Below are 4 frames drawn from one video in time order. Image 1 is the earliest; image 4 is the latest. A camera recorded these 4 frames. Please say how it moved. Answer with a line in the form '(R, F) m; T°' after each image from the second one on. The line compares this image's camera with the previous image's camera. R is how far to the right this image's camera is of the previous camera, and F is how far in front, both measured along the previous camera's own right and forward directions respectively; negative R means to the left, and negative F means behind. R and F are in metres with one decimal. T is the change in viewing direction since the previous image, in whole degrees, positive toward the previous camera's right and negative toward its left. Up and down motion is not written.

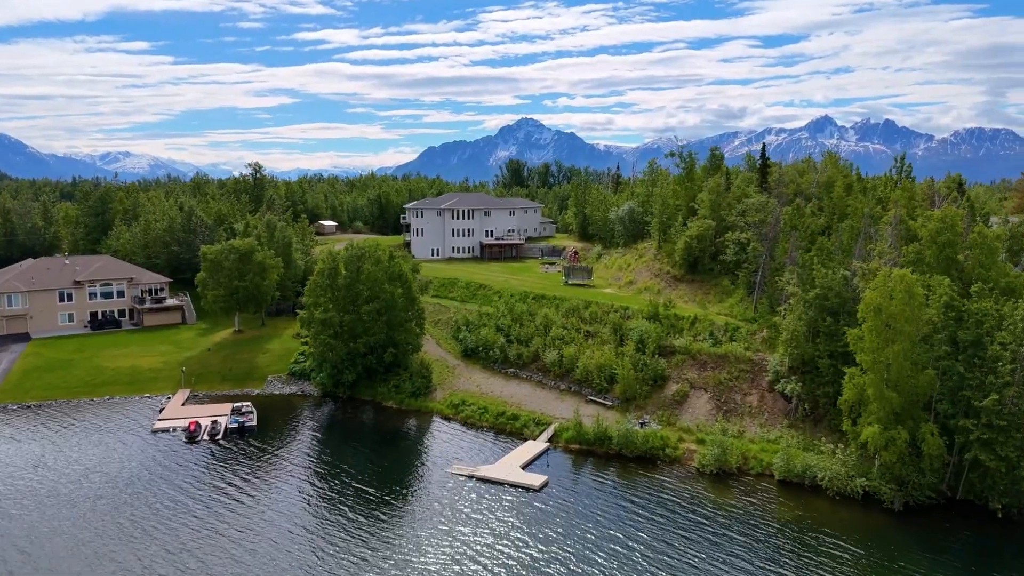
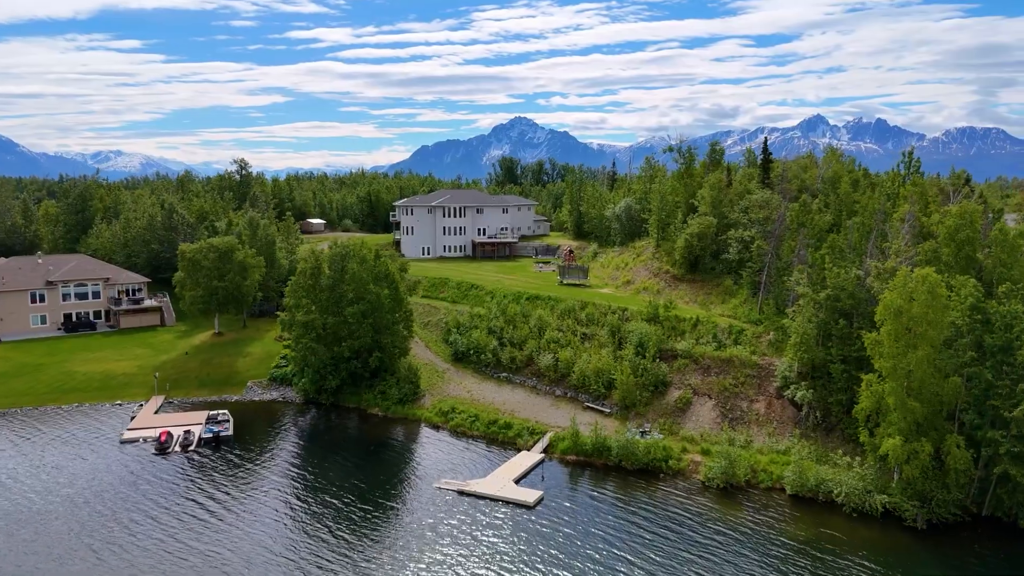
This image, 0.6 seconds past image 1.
(+0.1, +3.1) m; 0°
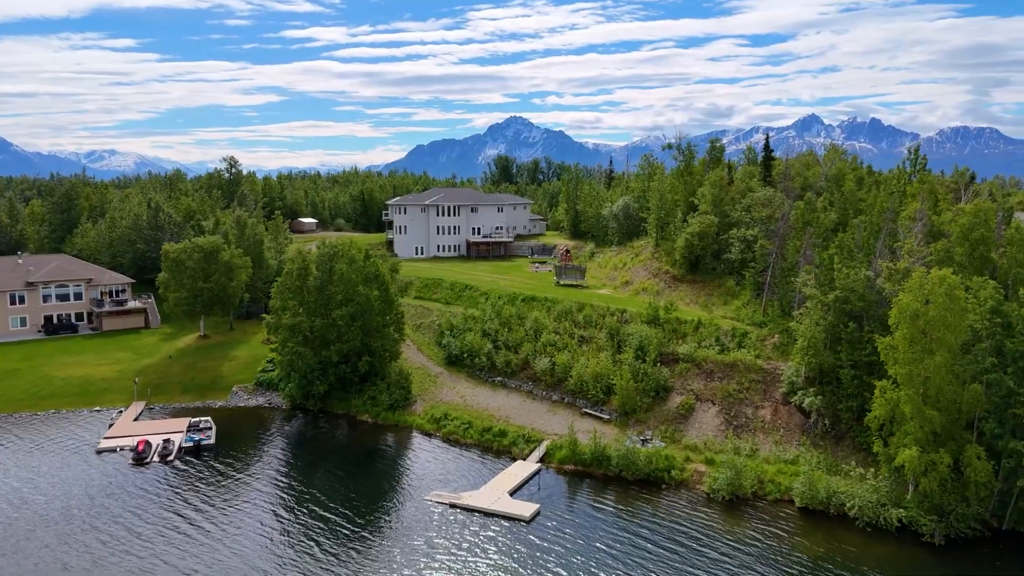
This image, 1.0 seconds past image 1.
(0.0, +2.1) m; 0°
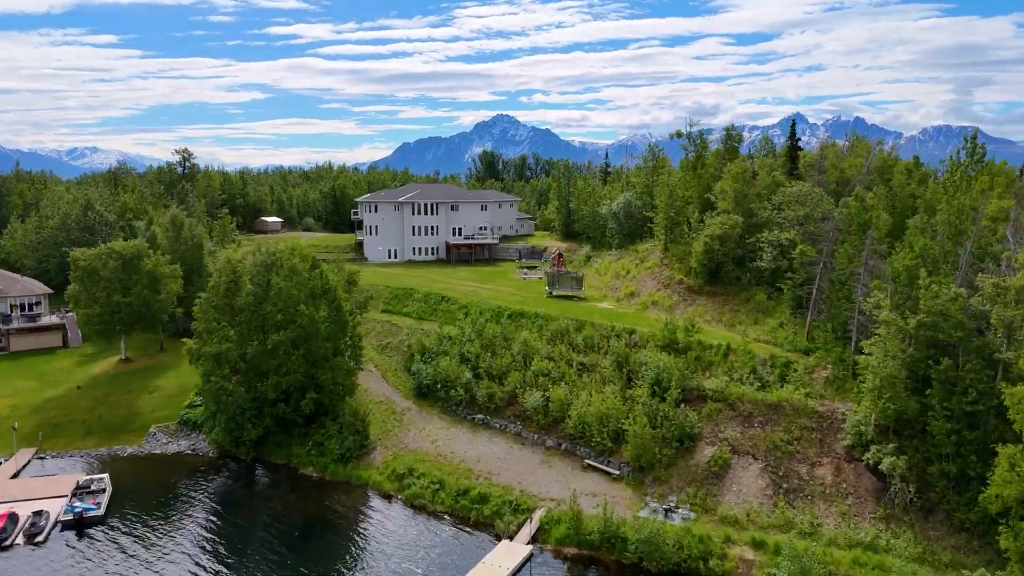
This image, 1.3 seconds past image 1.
(+0.2, +11.2) m; +1°
